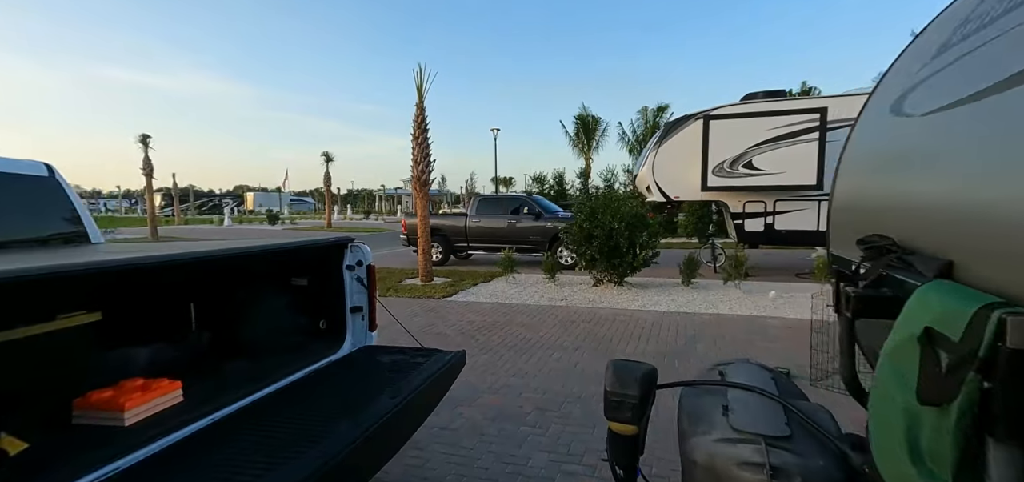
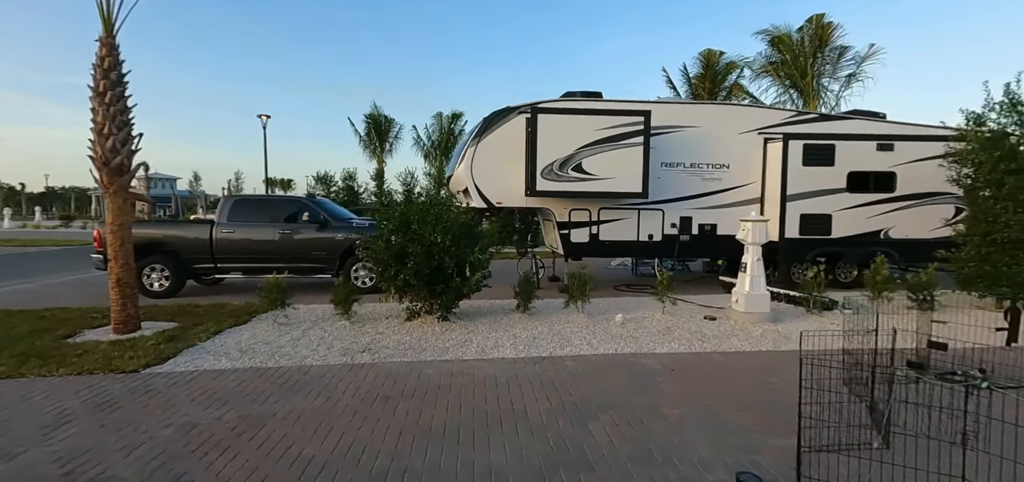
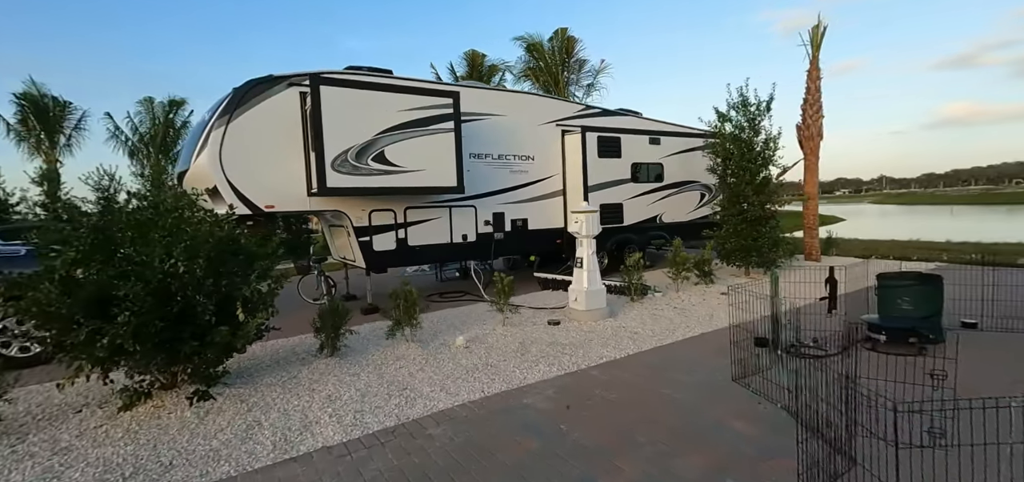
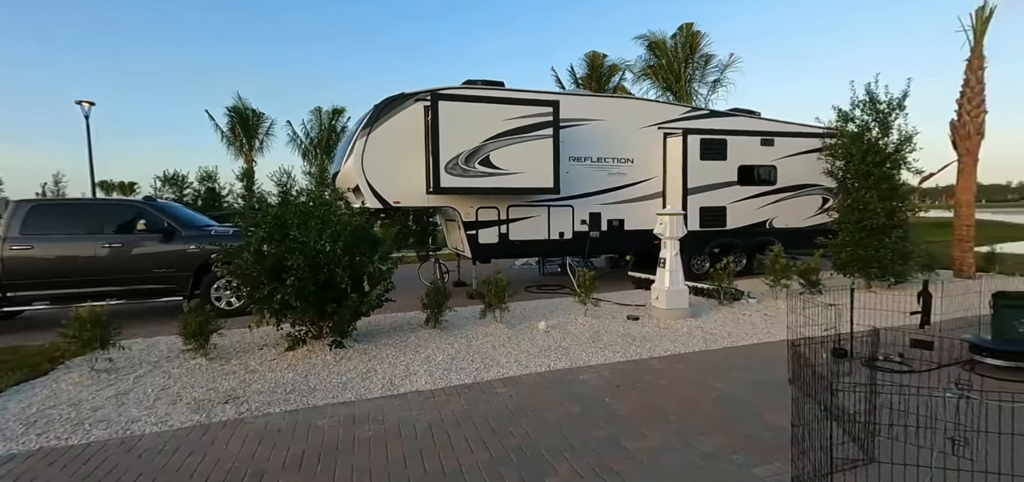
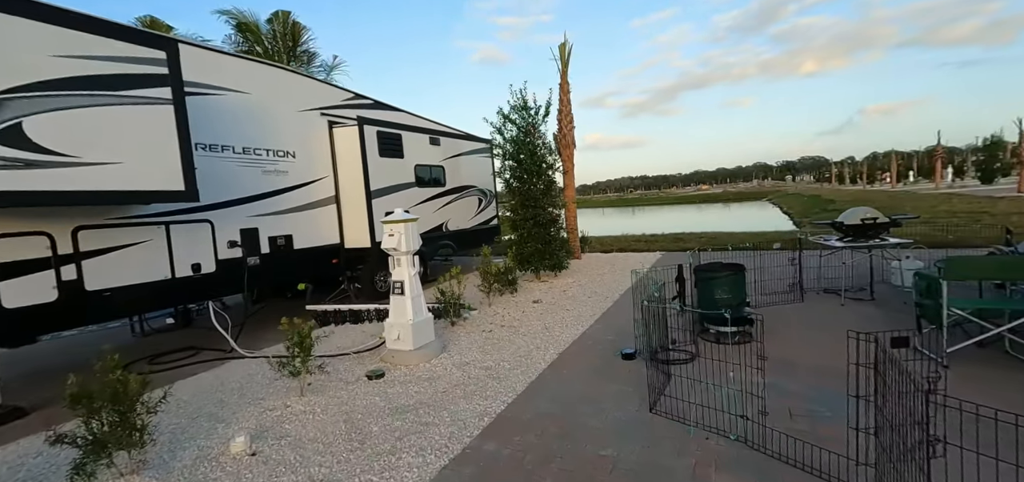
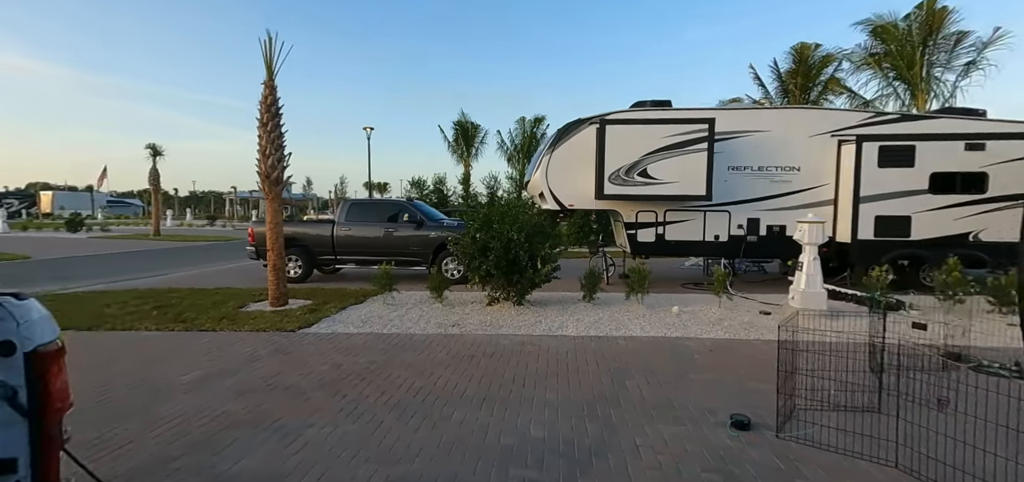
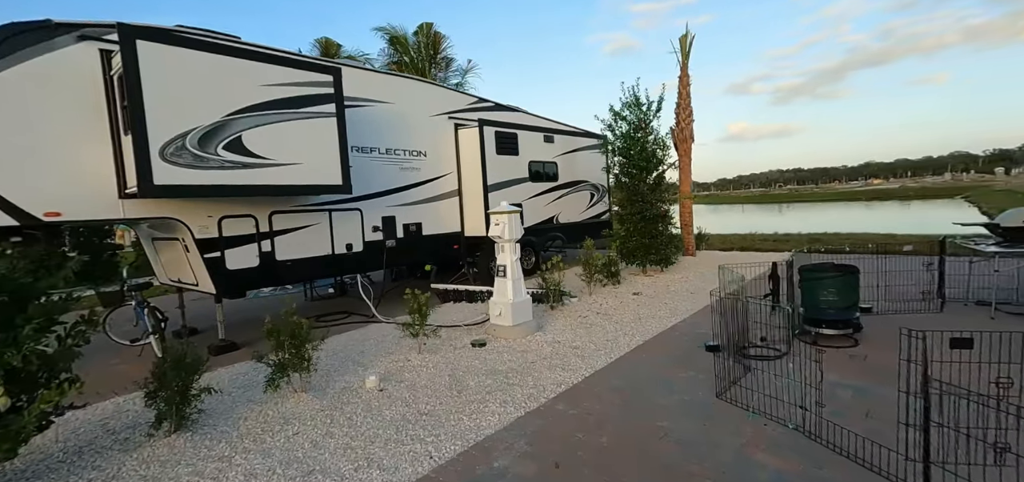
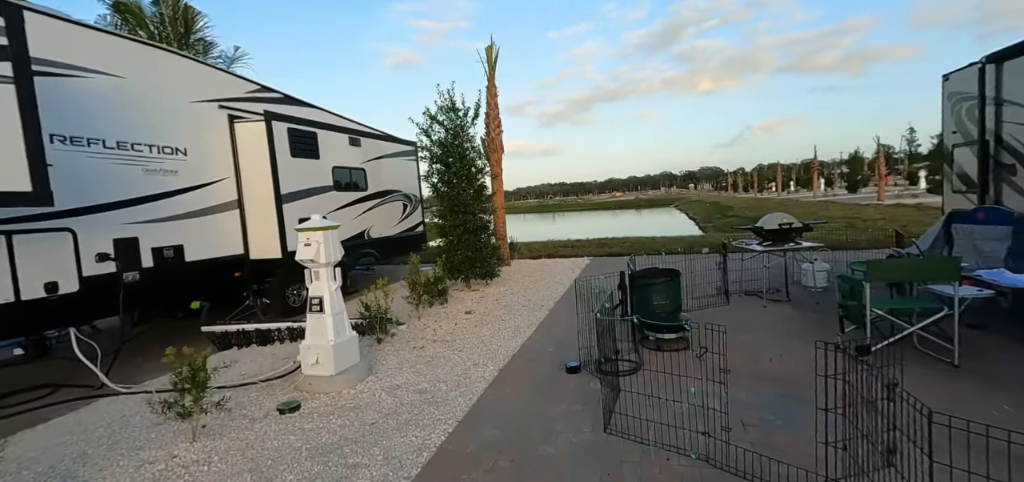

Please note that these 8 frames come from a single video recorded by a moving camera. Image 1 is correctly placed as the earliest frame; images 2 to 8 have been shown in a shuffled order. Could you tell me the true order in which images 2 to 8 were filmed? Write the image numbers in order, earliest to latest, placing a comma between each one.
6, 2, 4, 3, 7, 5, 8
